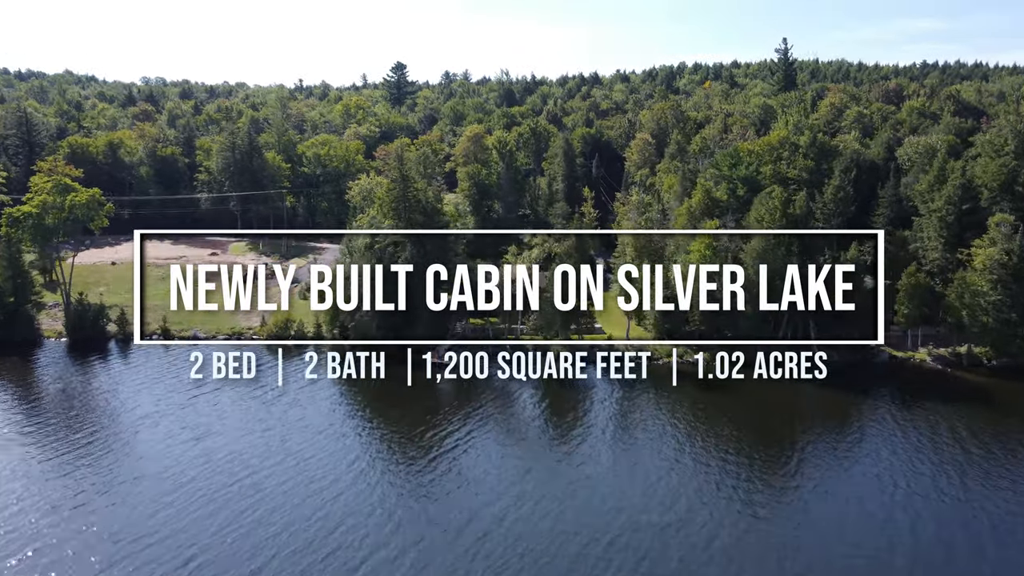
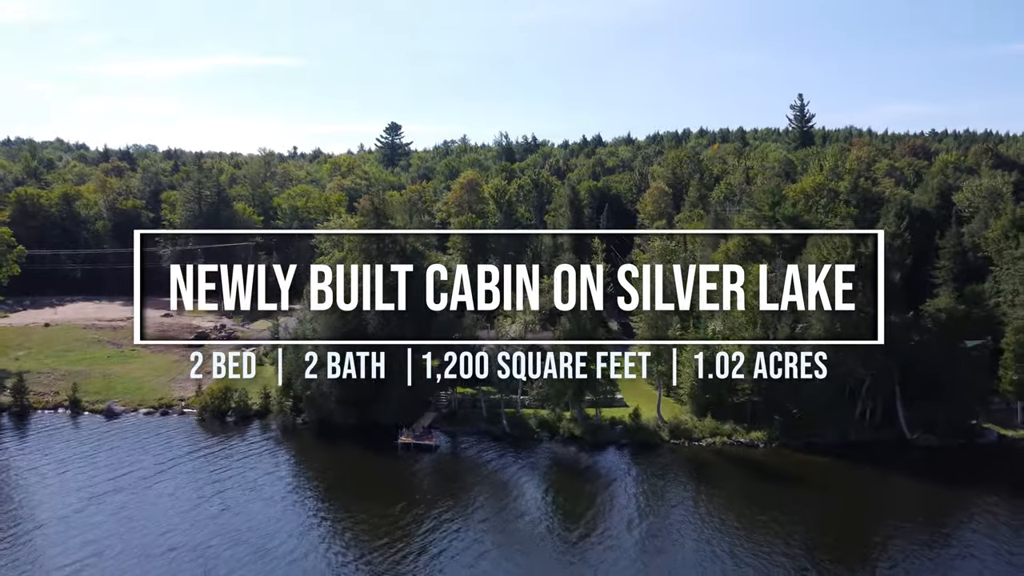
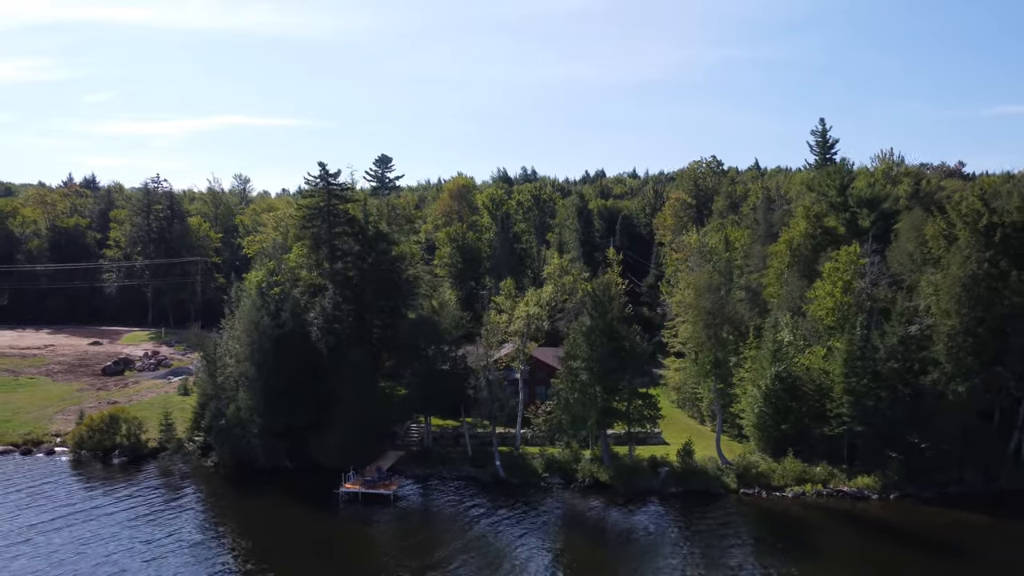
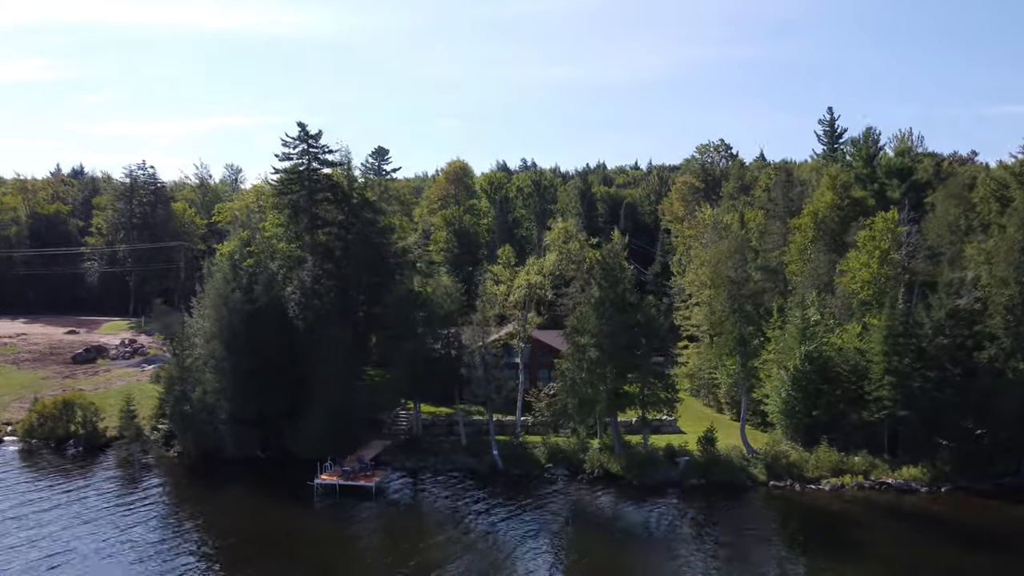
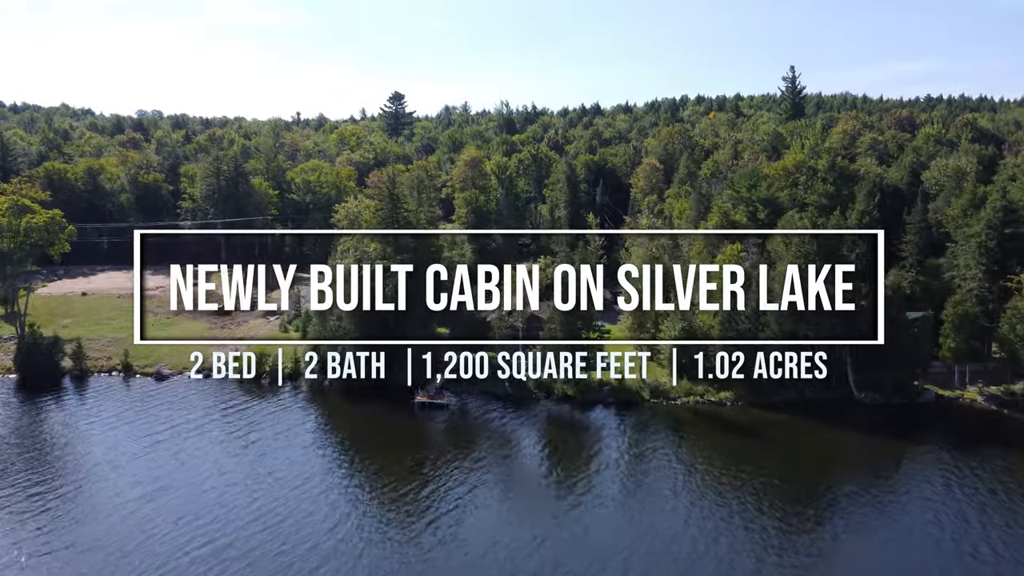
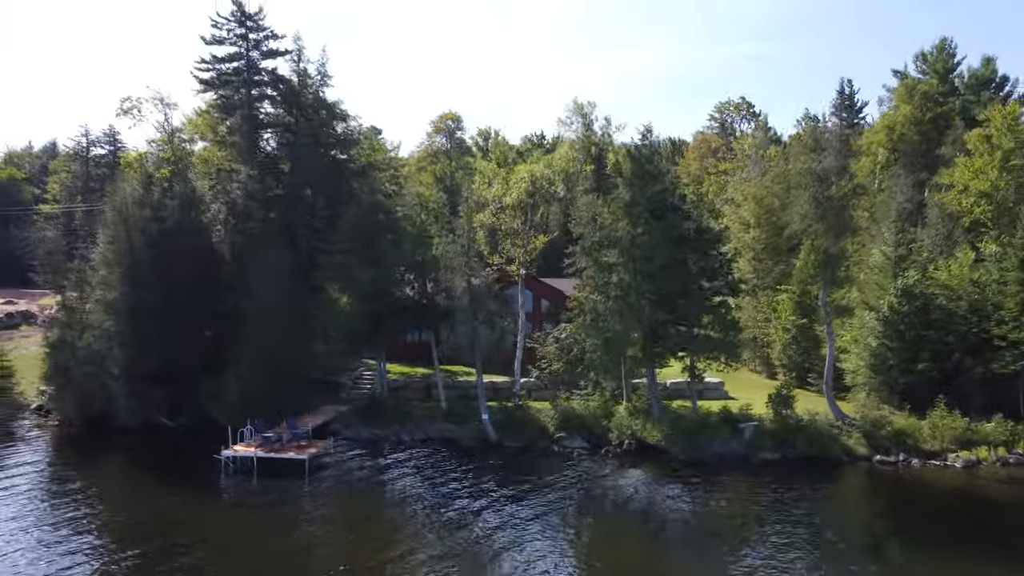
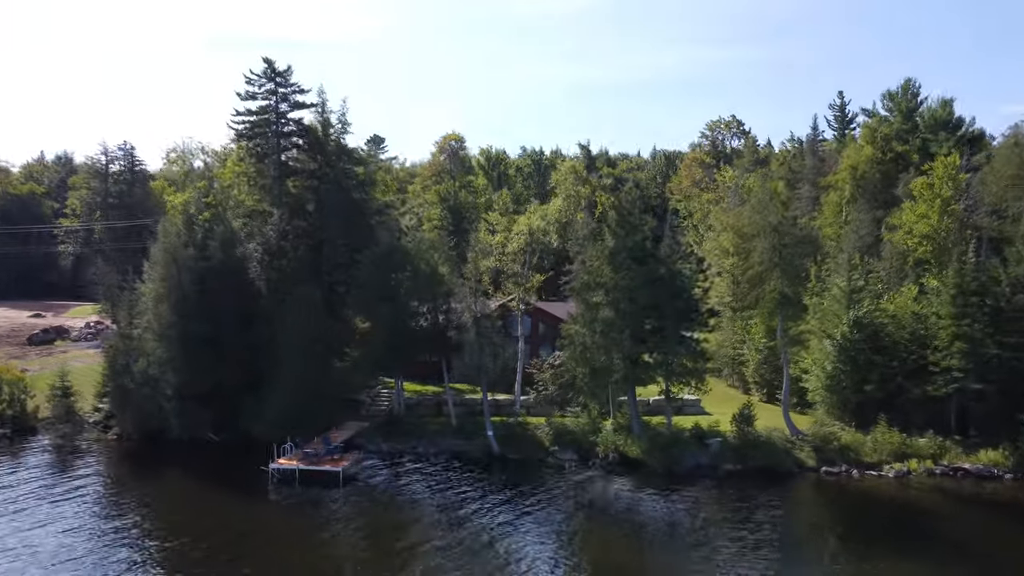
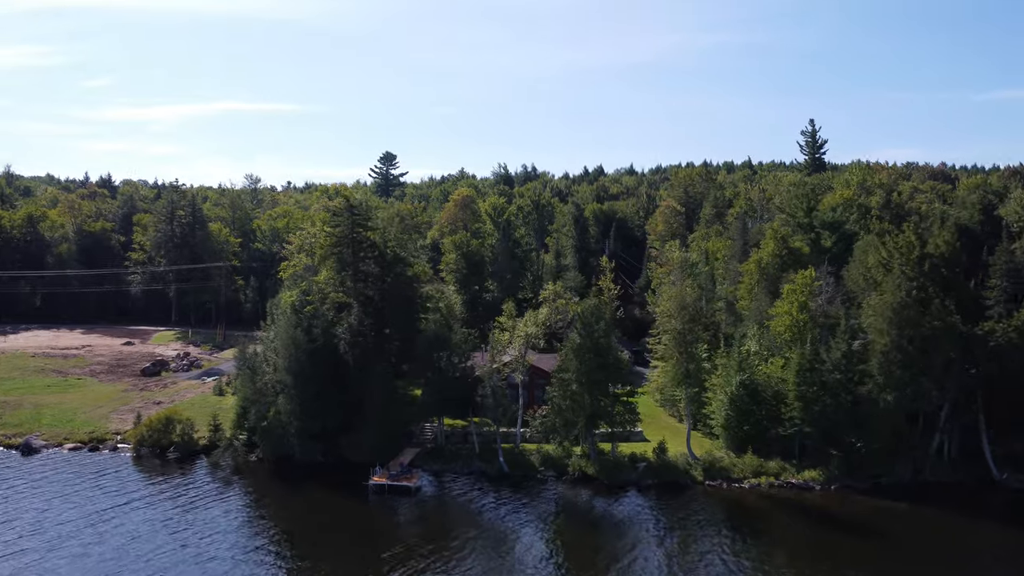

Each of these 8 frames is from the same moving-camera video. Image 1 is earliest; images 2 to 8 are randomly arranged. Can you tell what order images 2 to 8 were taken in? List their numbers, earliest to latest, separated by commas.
5, 2, 8, 3, 4, 7, 6
